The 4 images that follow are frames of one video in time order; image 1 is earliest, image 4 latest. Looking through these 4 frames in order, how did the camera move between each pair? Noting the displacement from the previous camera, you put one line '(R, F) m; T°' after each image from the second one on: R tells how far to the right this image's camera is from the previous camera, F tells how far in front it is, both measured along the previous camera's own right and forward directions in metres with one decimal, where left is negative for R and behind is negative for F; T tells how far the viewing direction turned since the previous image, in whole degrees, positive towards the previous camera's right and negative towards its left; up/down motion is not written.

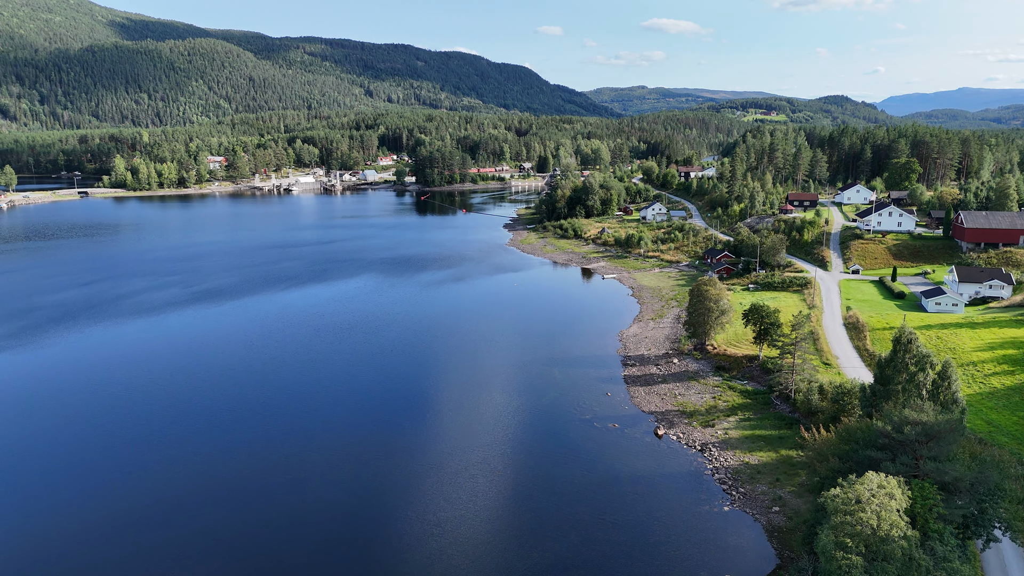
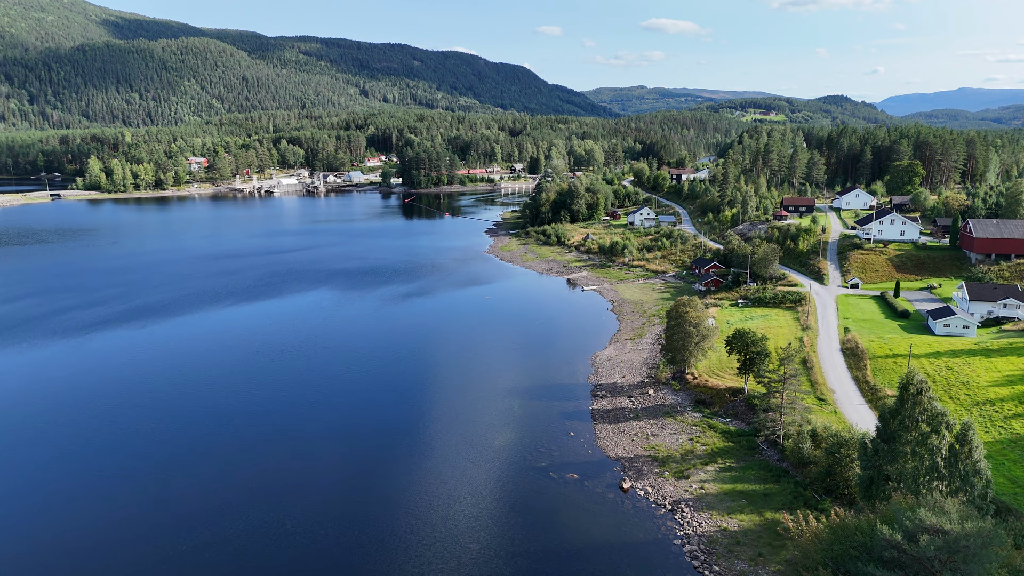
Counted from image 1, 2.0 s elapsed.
(+2.6, +4.3) m; 0°
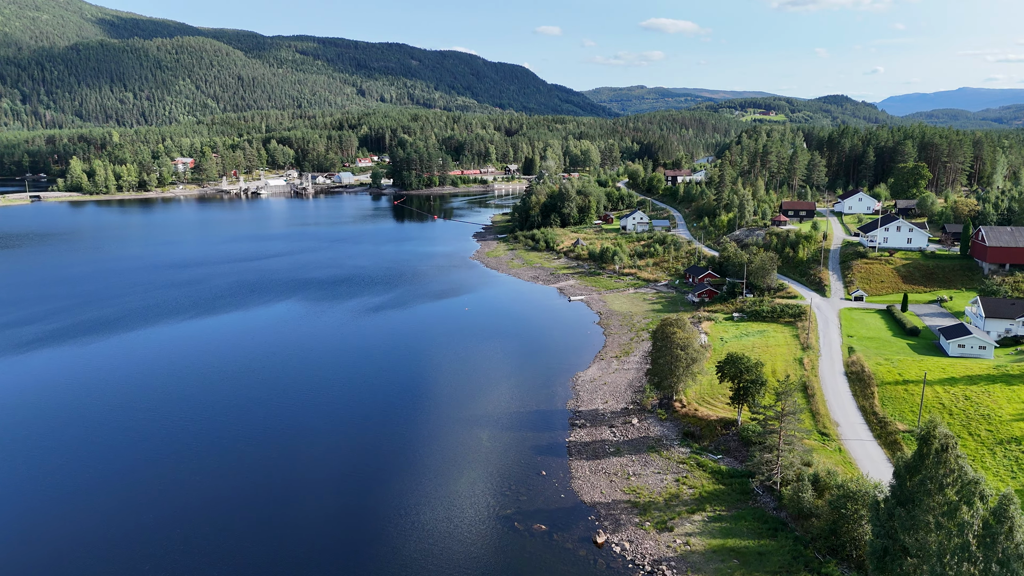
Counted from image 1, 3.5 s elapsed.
(+1.6, +3.2) m; 0°
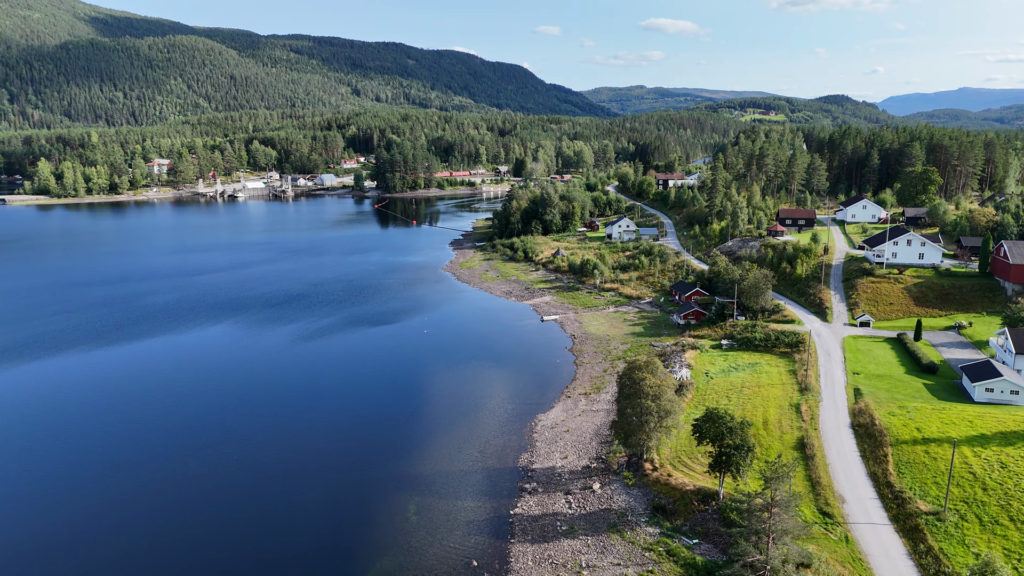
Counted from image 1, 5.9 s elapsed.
(+2.7, +5.2) m; 0°
